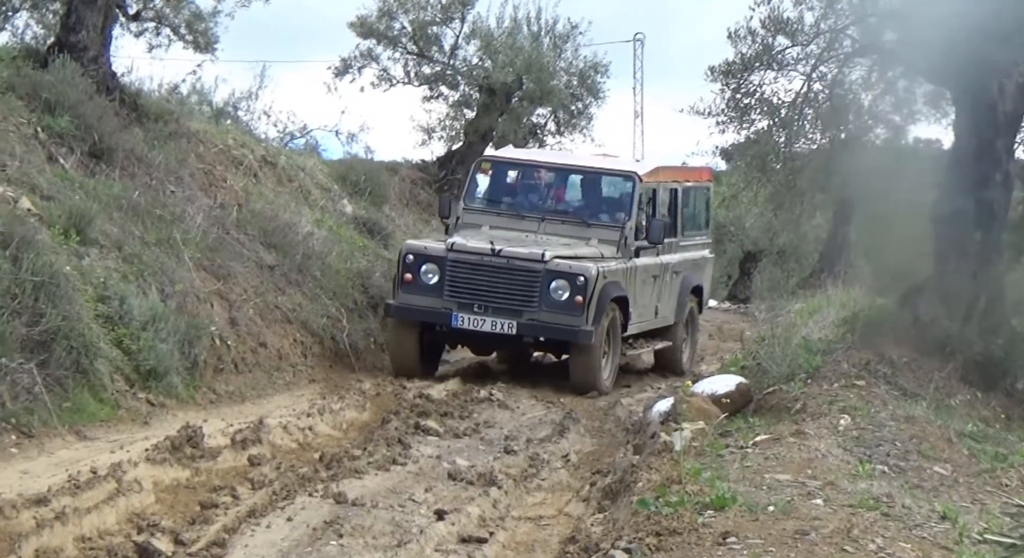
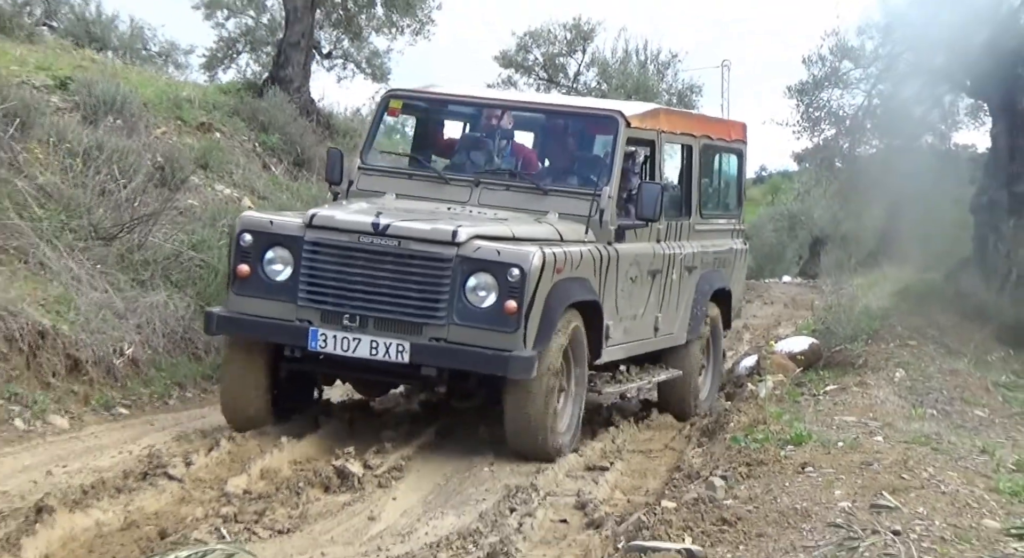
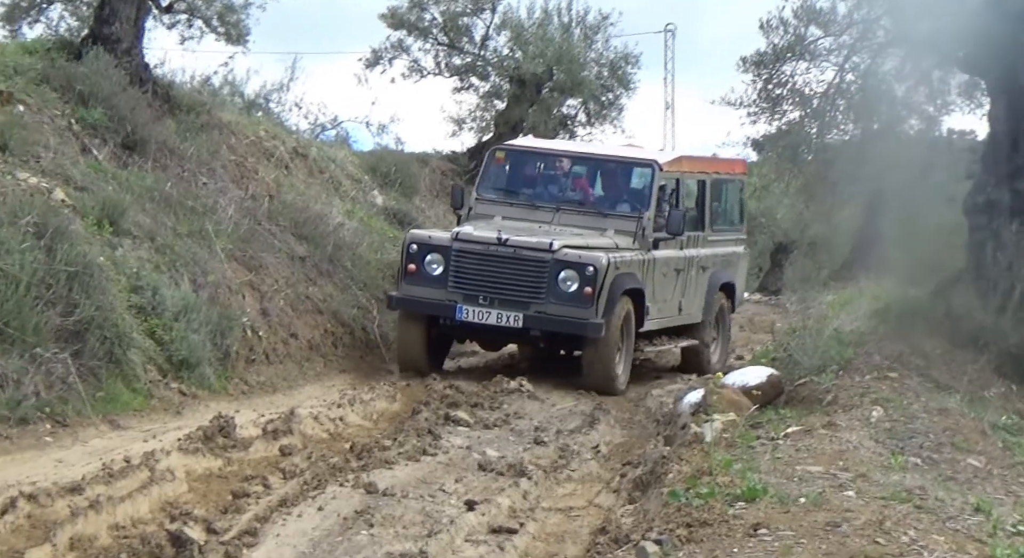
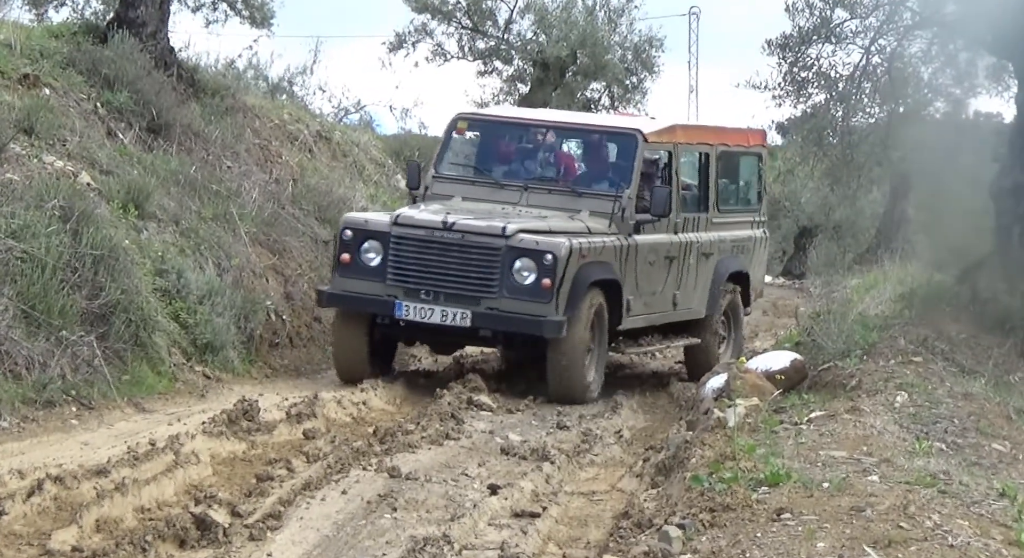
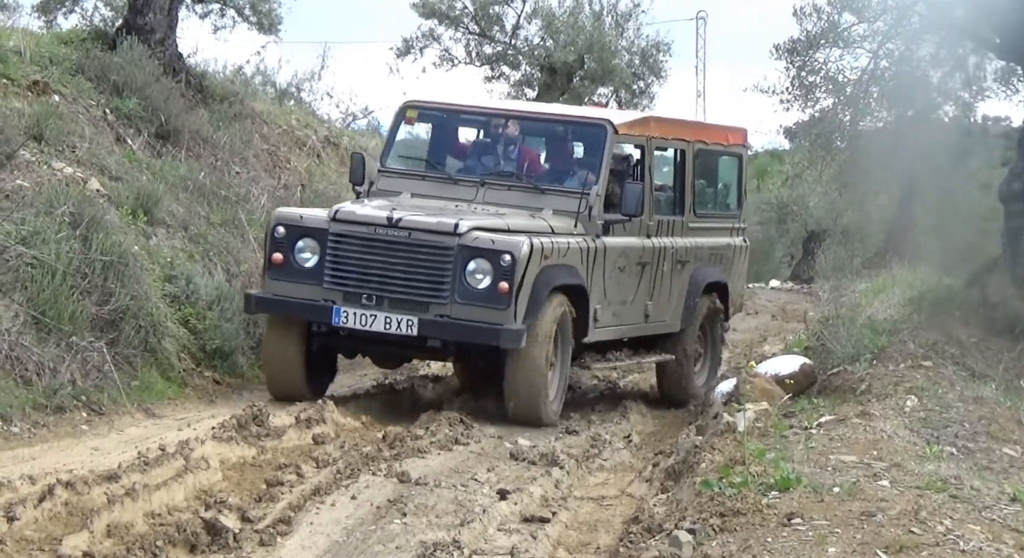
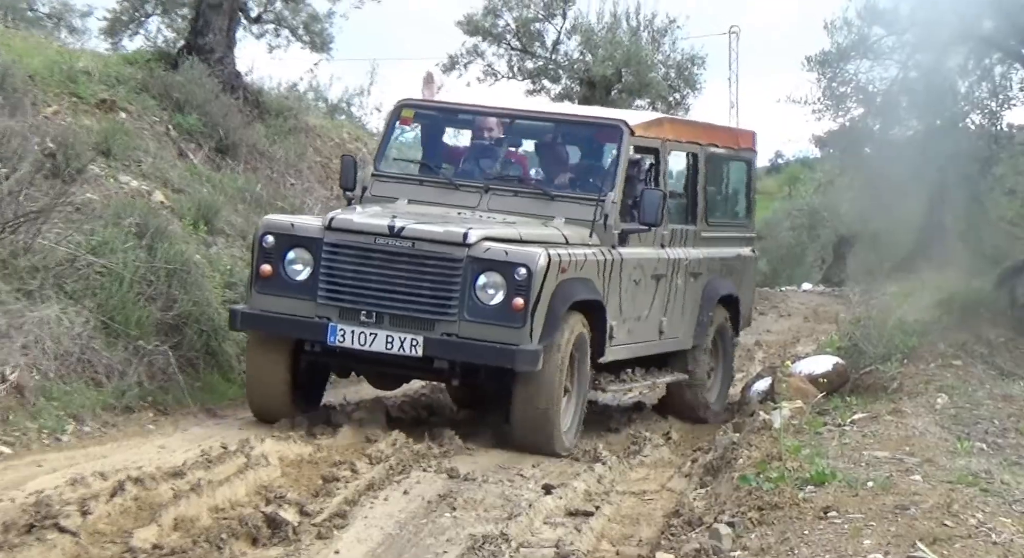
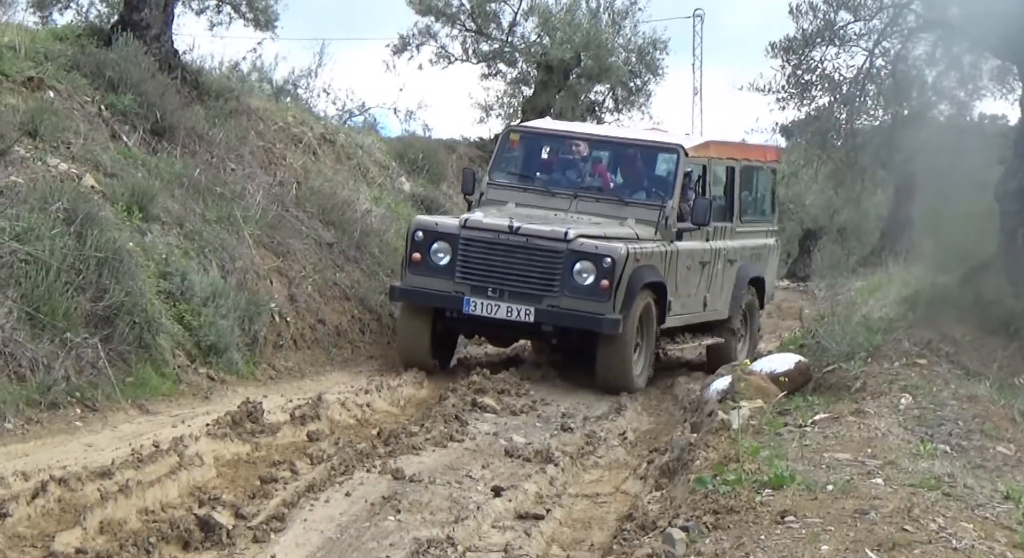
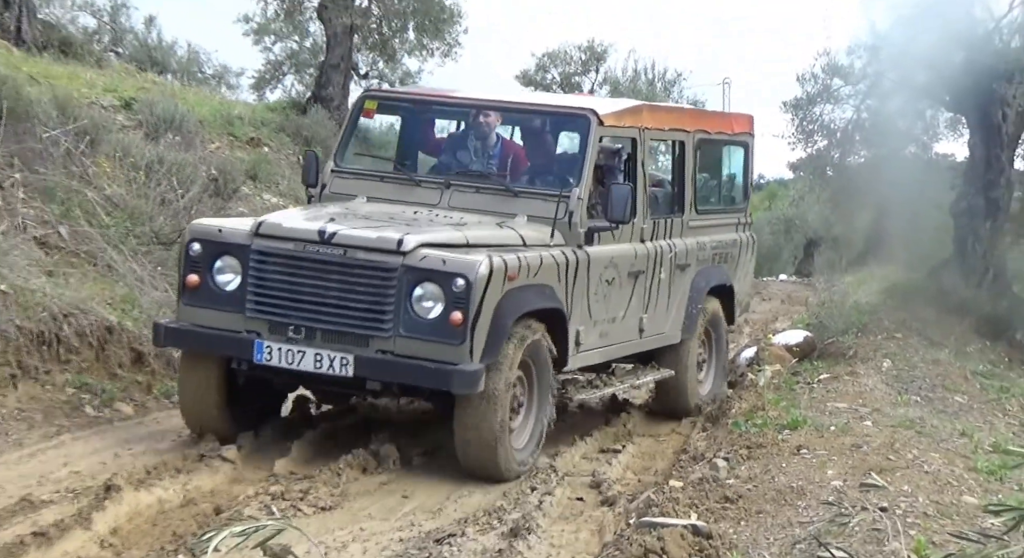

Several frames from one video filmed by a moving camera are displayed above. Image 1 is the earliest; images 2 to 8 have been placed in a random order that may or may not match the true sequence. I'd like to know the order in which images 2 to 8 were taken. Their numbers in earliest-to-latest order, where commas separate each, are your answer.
3, 7, 4, 5, 6, 2, 8
